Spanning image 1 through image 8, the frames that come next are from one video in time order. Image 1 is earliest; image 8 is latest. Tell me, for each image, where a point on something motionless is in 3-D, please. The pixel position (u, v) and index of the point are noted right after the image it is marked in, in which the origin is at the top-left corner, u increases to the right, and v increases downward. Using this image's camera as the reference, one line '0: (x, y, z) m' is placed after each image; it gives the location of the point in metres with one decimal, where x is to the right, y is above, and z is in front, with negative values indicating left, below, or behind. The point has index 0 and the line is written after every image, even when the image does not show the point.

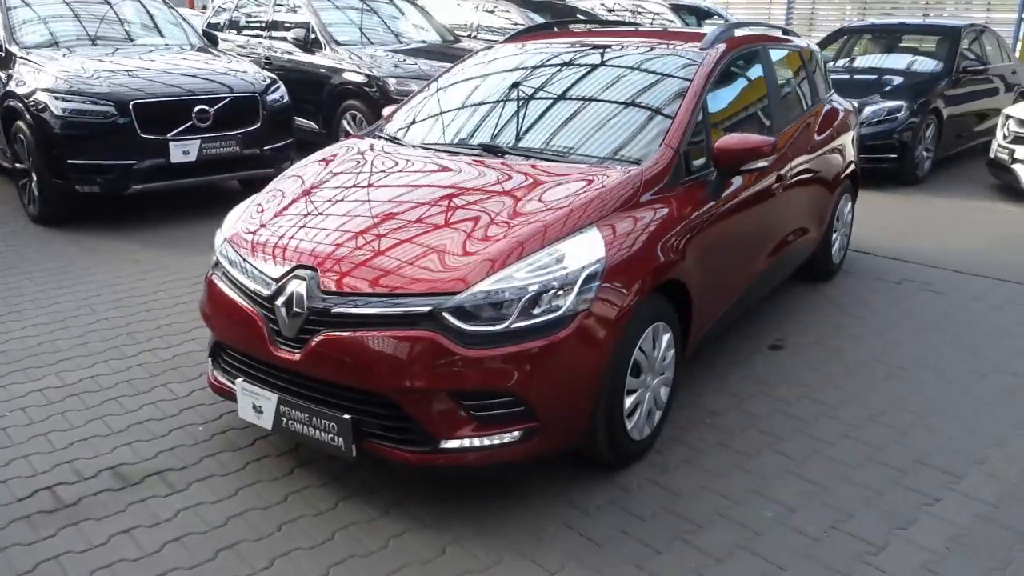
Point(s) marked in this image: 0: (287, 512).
0: (-0.8, -0.8, +3.2) m
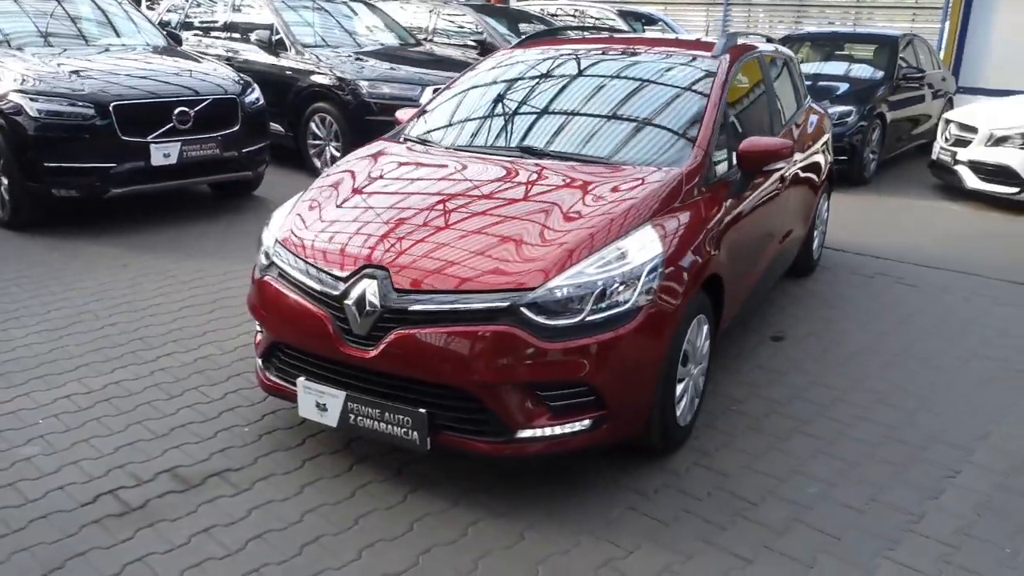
0: (-0.6, -0.8, +3.3) m
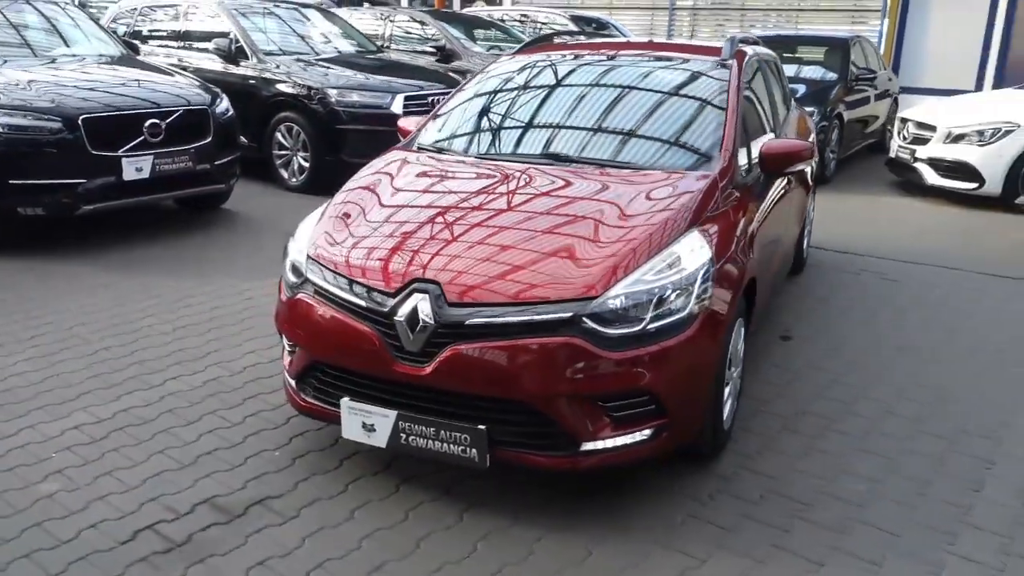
0: (-0.4, -0.9, +3.2) m
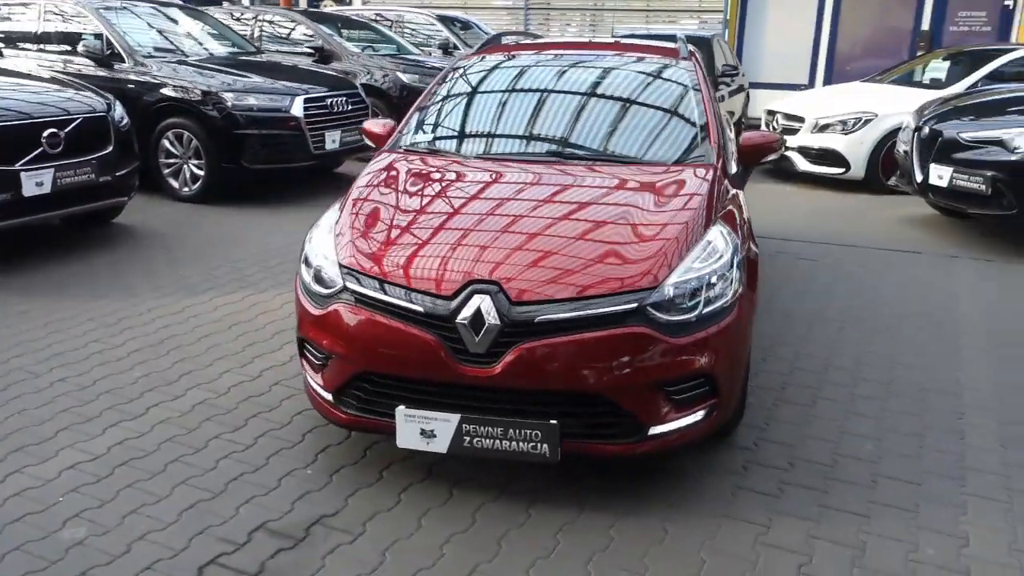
0: (-0.1, -0.9, +3.2) m
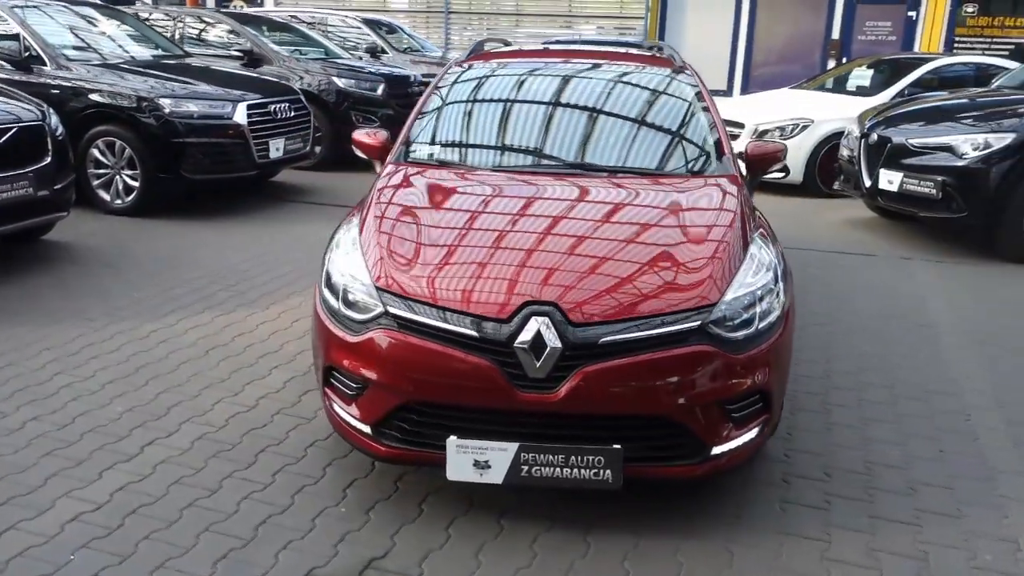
0: (+0.1, -1.0, +3.0) m
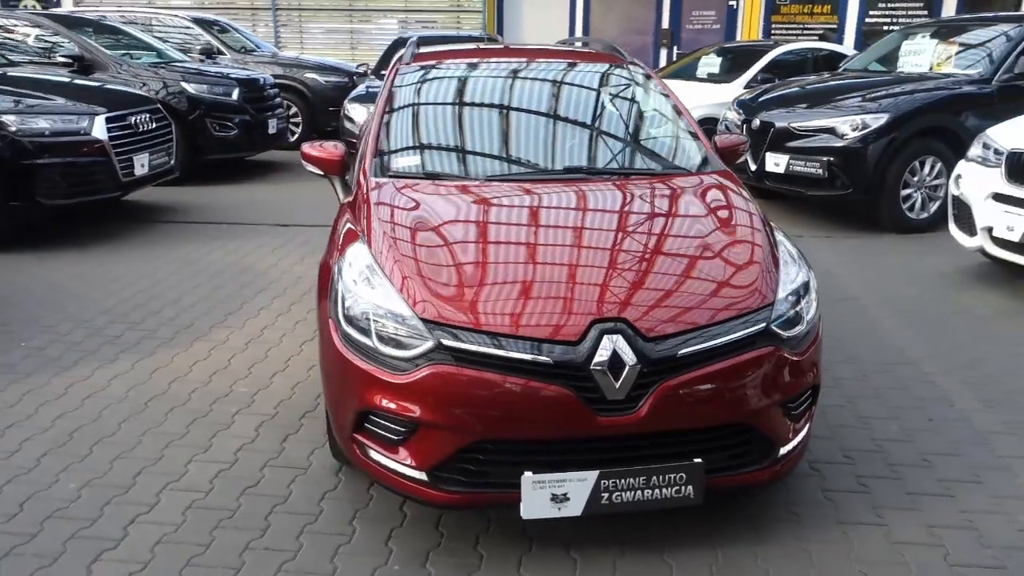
0: (+0.4, -1.0, +2.9) m
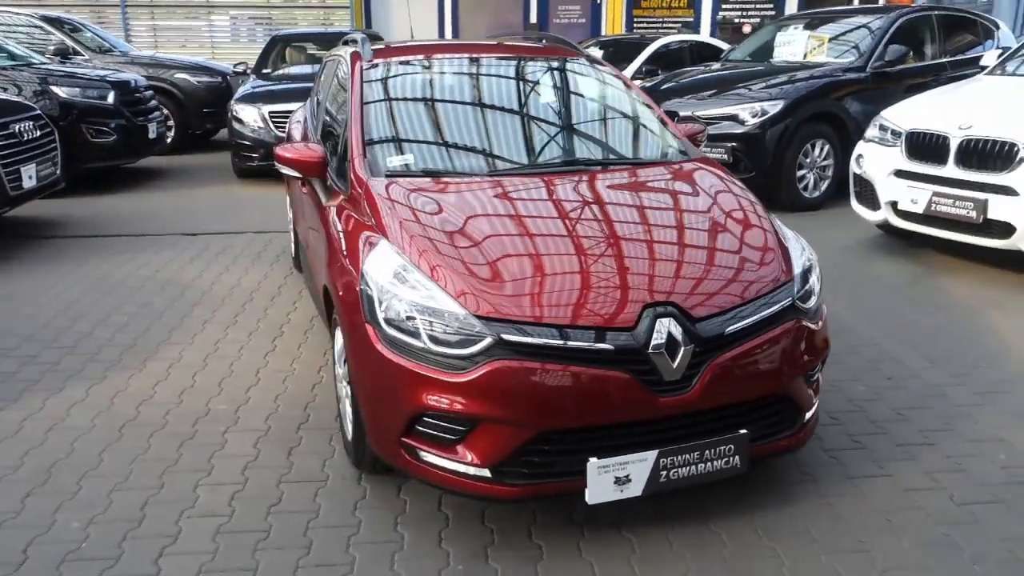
0: (+0.7, -1.0, +3.0) m
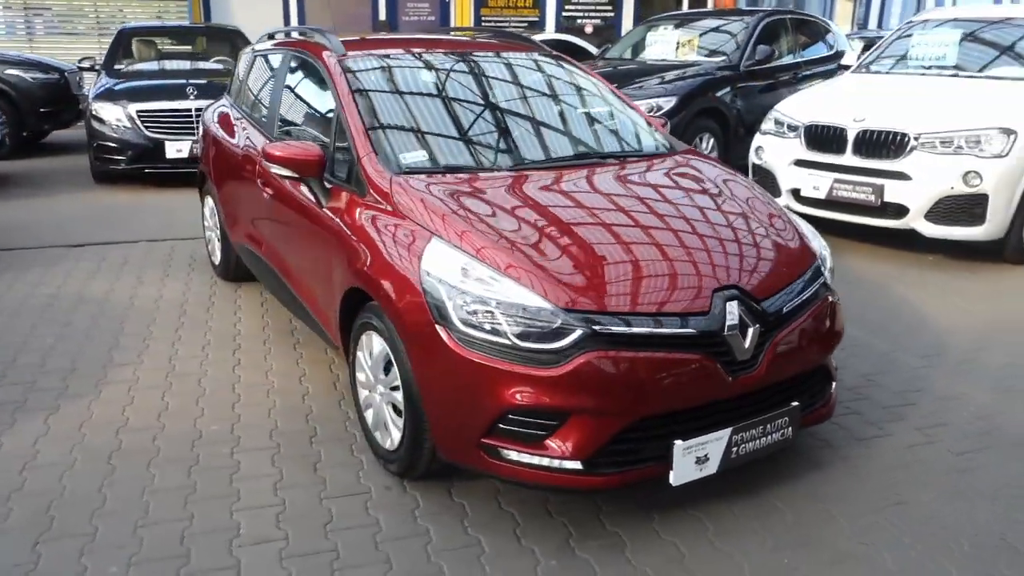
0: (+1.0, -0.9, +3.2) m
